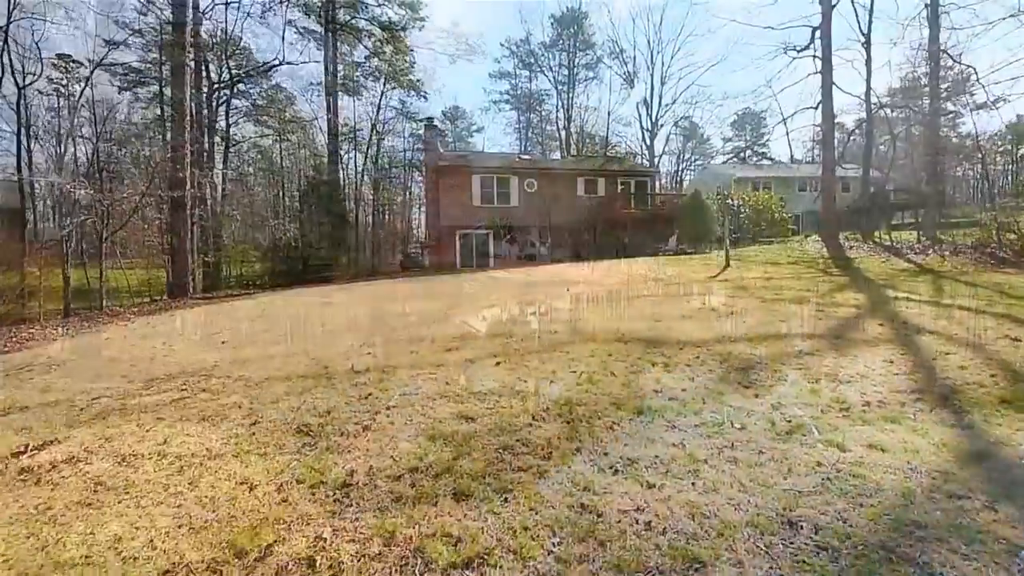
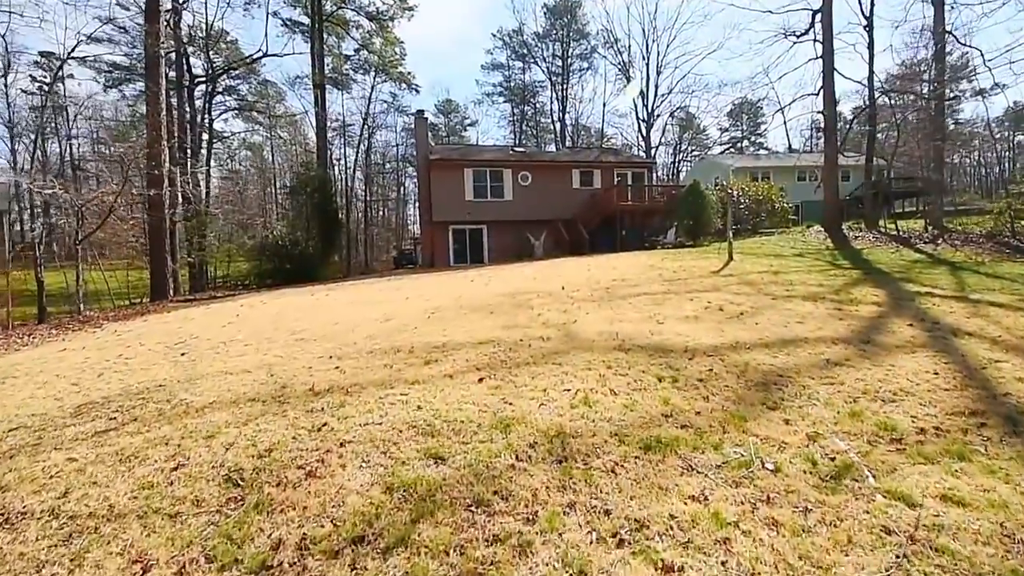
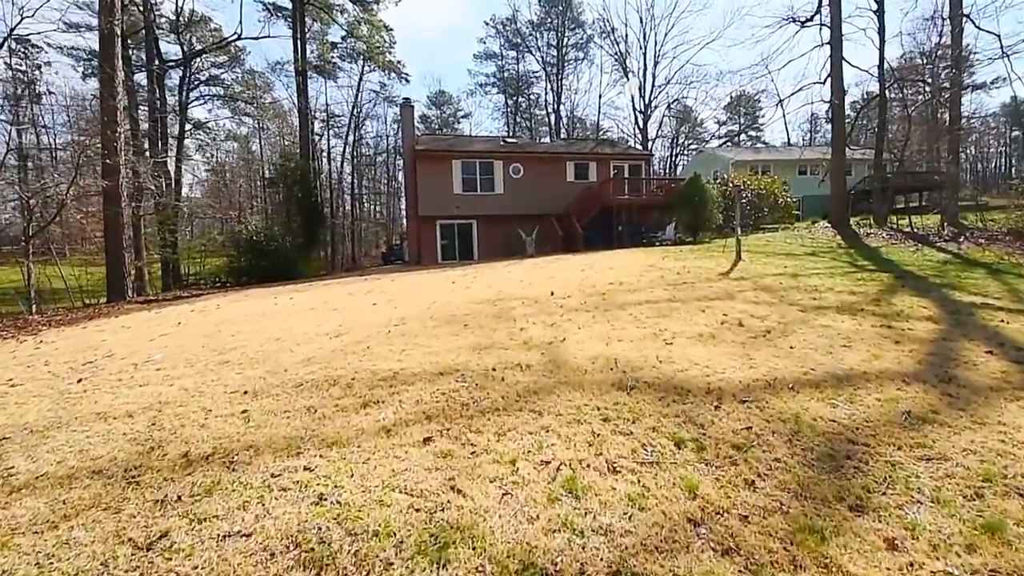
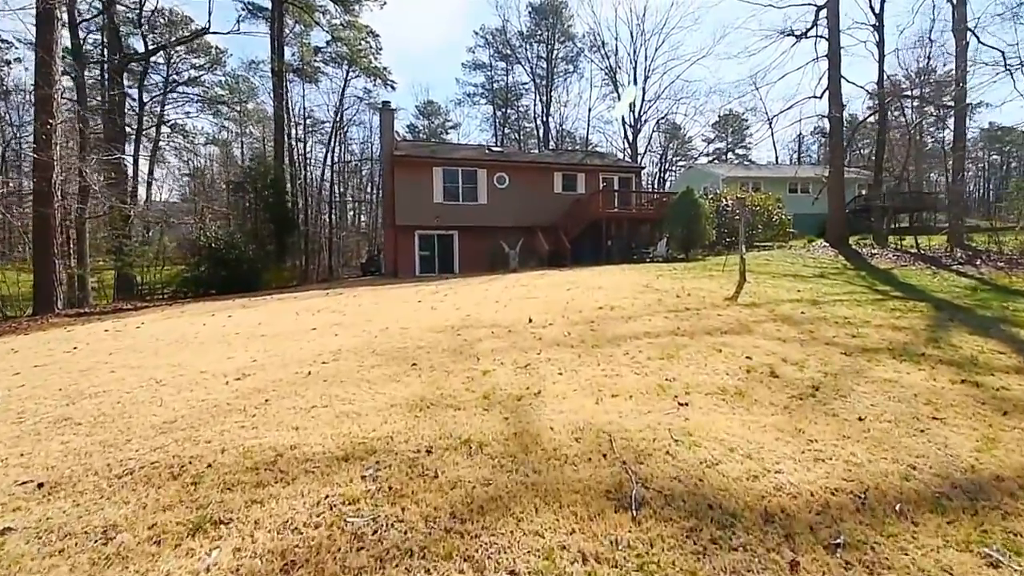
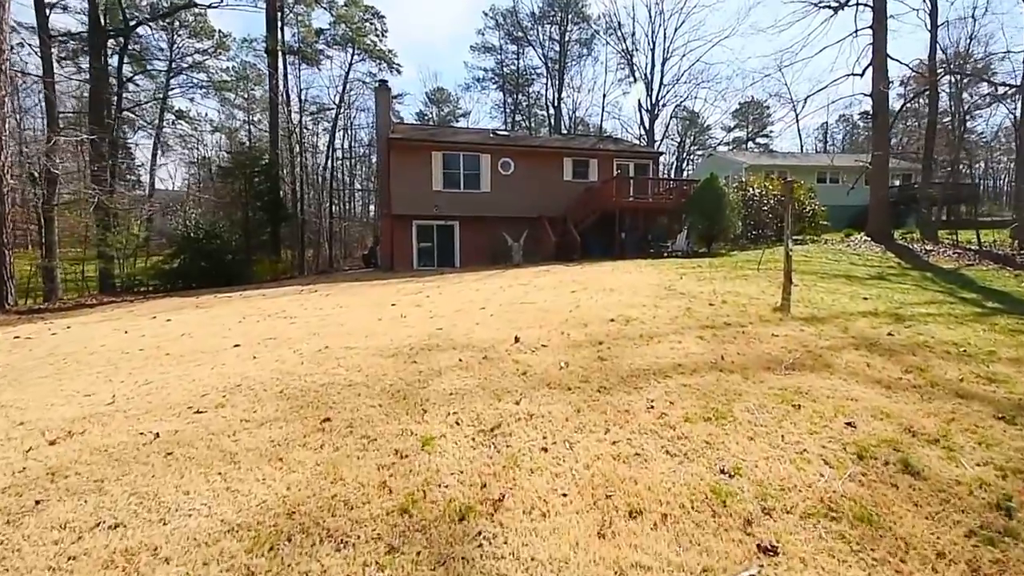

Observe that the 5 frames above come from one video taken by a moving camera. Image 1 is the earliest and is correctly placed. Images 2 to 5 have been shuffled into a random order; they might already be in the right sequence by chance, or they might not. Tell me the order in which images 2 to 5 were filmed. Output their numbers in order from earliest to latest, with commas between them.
2, 3, 4, 5
